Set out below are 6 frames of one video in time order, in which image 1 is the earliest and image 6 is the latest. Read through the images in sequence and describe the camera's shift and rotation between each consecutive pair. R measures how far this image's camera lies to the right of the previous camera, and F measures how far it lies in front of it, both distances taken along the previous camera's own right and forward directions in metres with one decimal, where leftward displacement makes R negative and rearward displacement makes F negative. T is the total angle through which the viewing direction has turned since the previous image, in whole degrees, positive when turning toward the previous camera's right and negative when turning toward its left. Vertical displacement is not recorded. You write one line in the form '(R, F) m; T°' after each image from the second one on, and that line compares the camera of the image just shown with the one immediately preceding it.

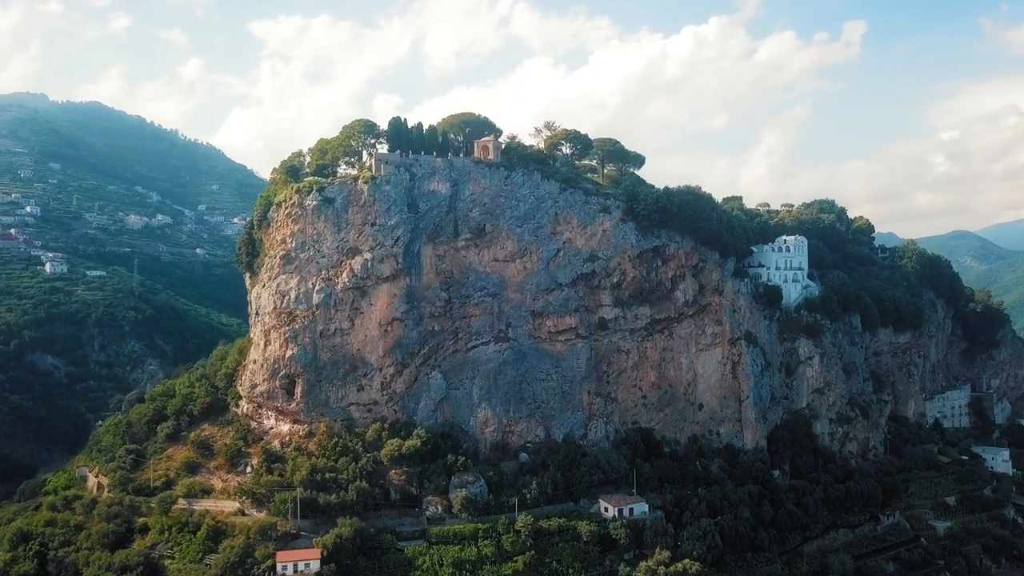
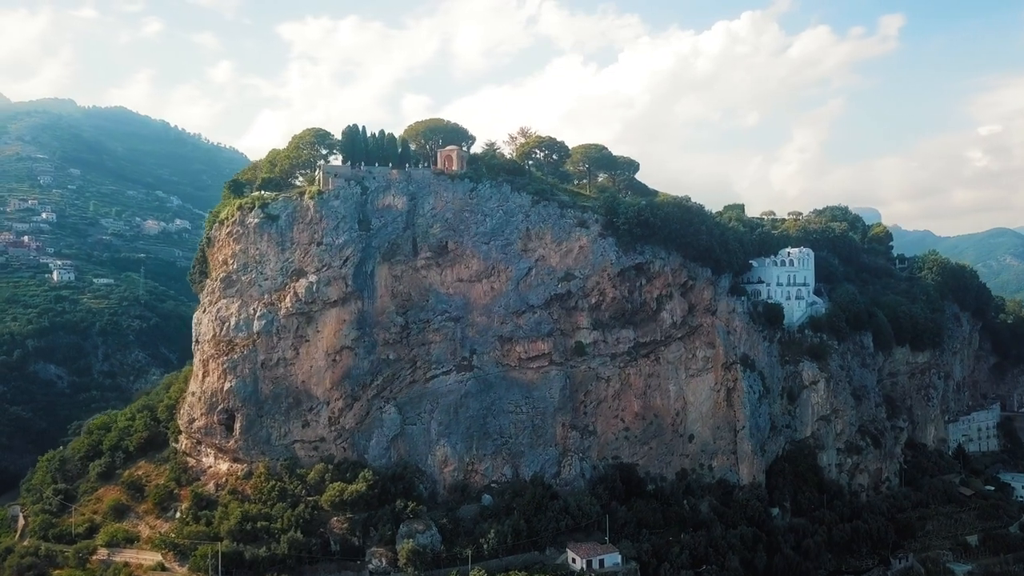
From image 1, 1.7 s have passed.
(+3.0, +3.6) m; -2°
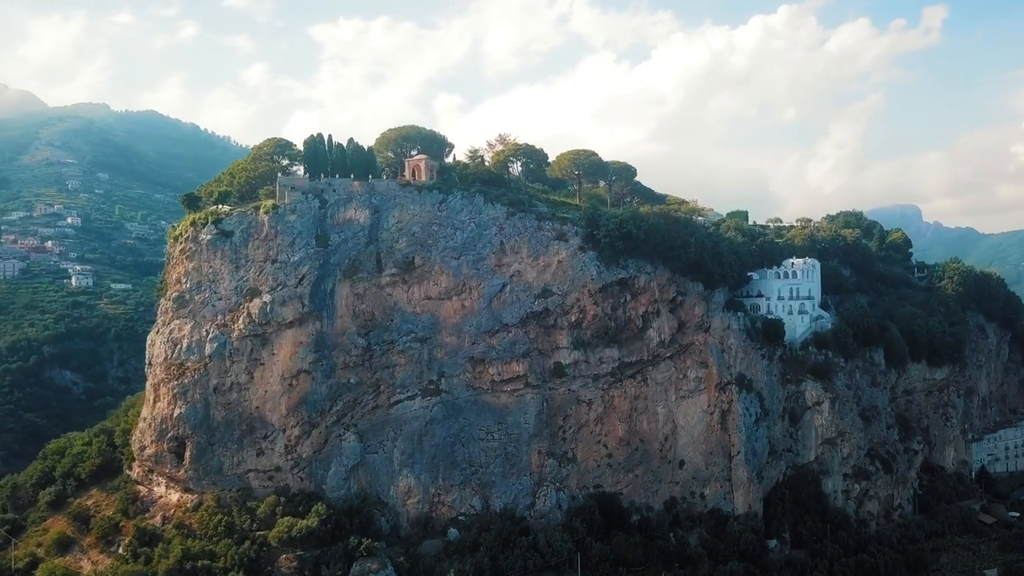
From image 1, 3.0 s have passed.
(+2.7, +2.3) m; -2°
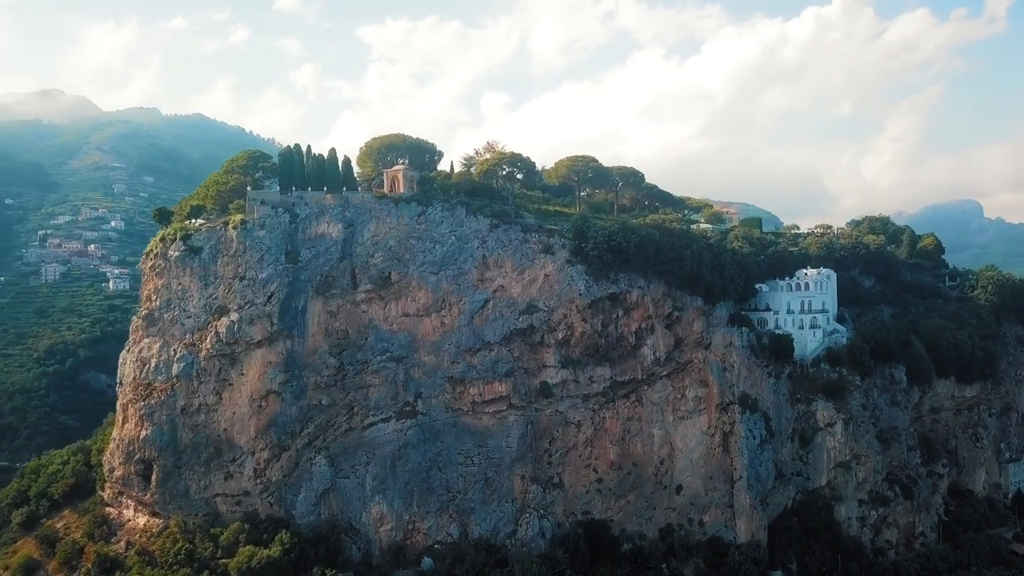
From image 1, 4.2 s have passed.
(+2.7, +1.8) m; -3°
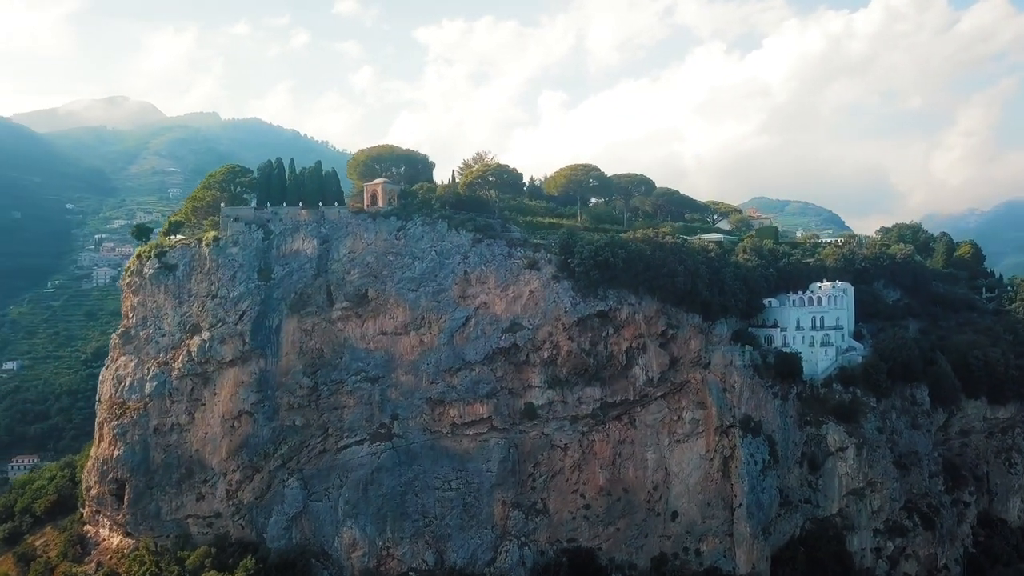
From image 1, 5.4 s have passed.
(+3.0, +1.4) m; -4°
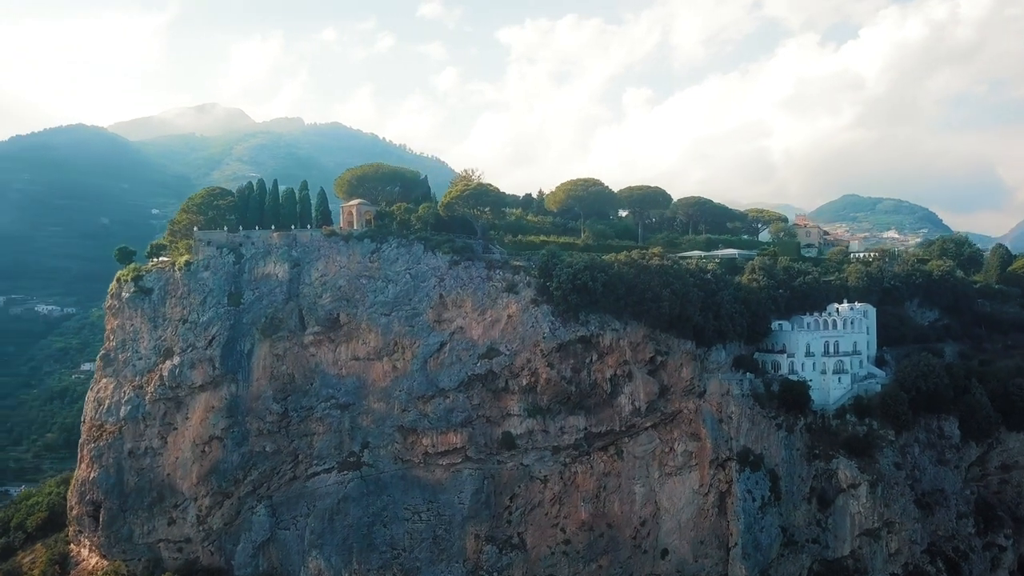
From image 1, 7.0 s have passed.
(+4.1, +1.5) m; -6°
